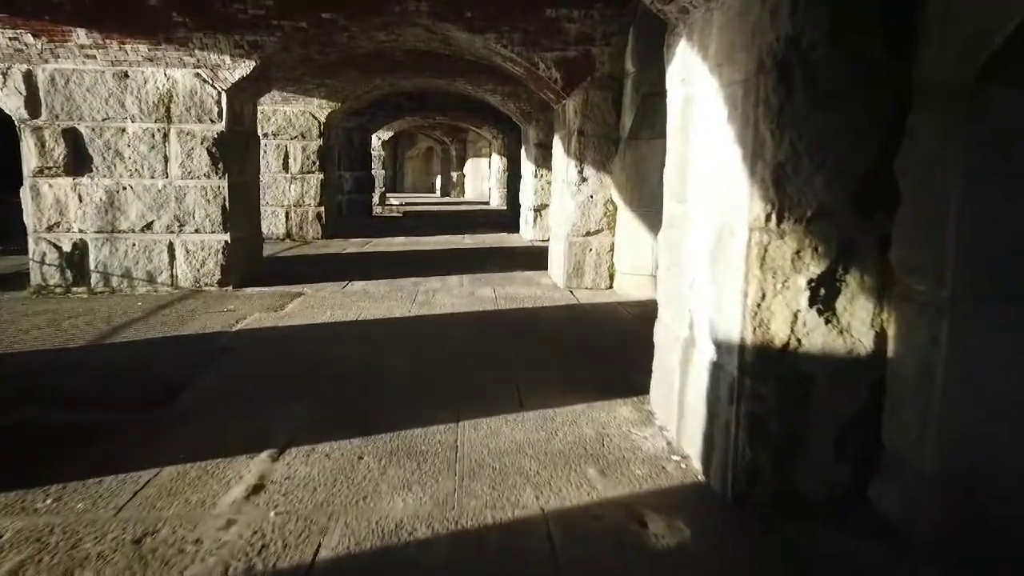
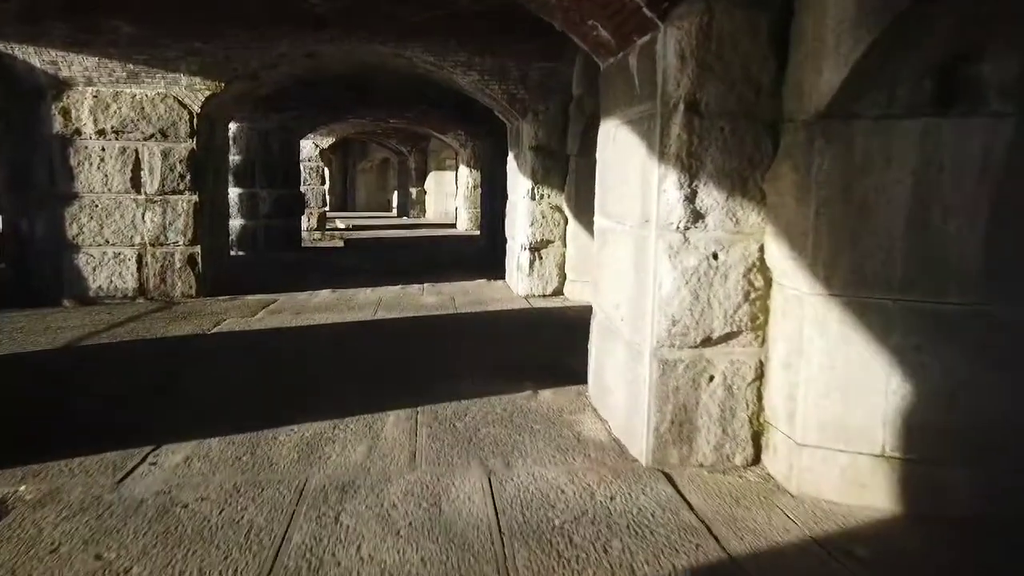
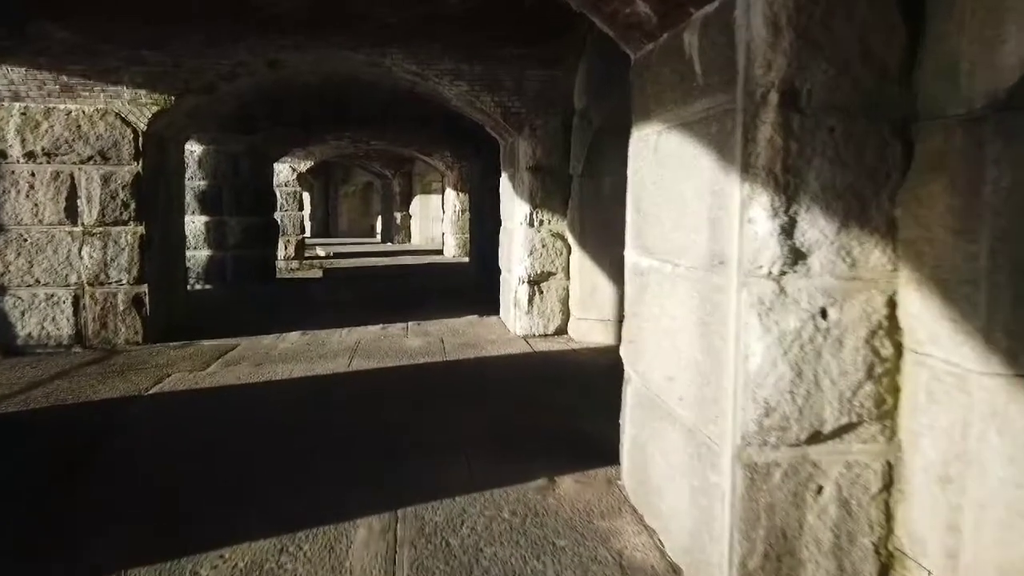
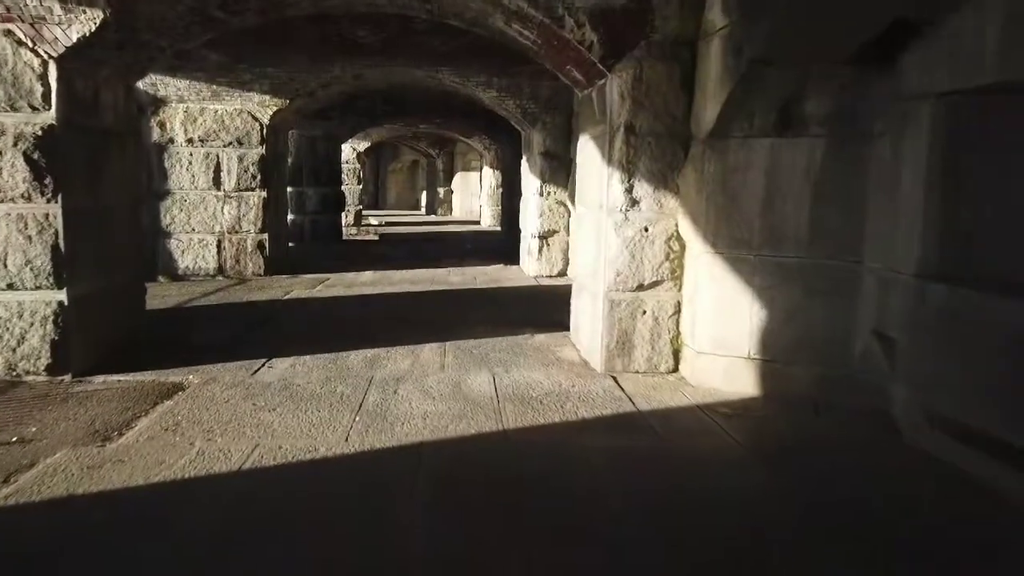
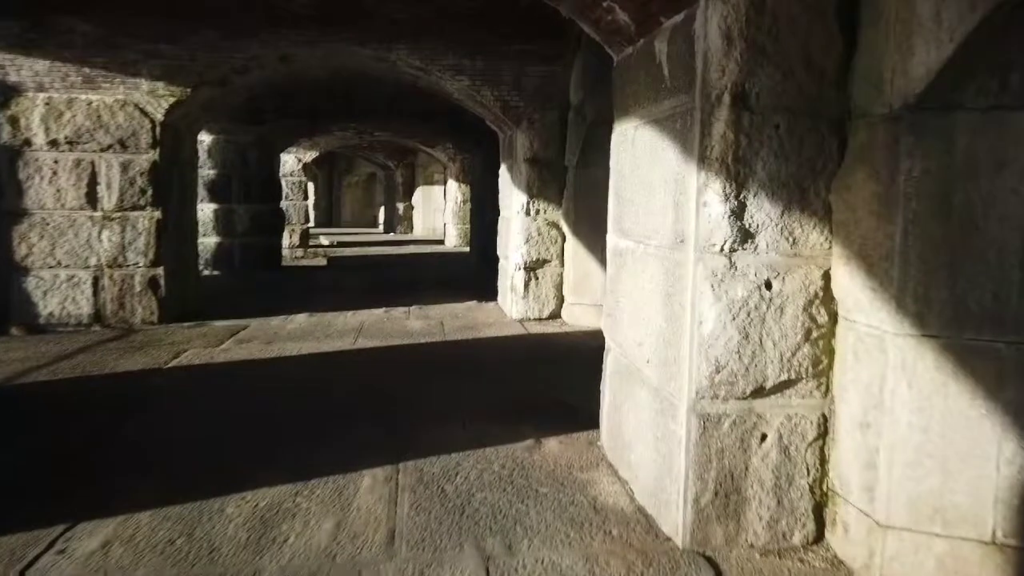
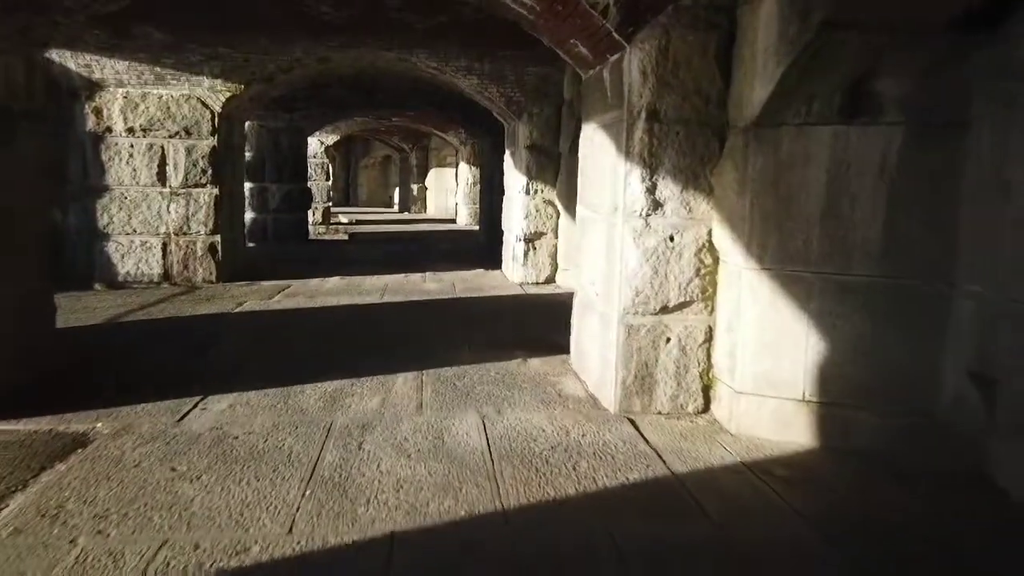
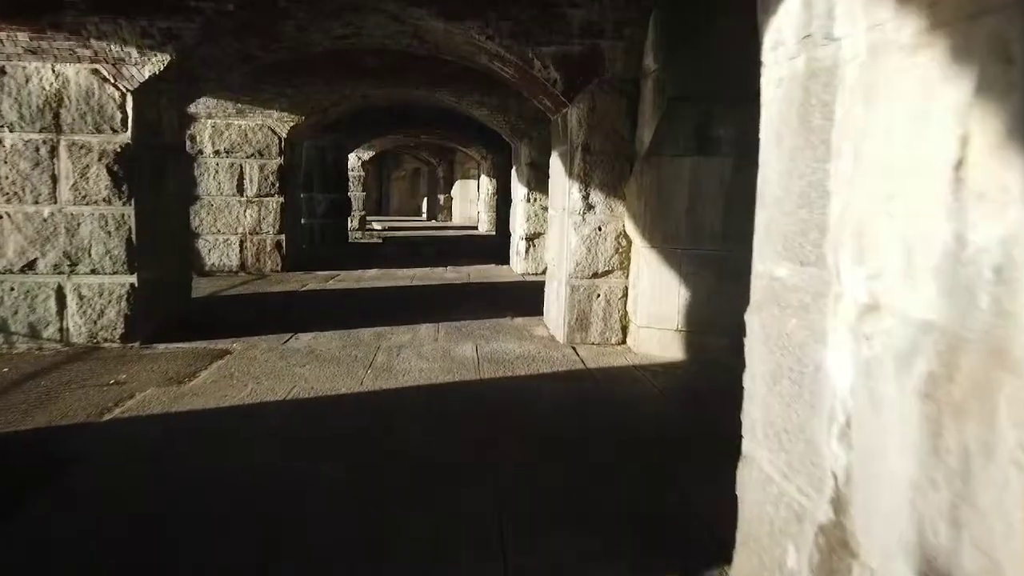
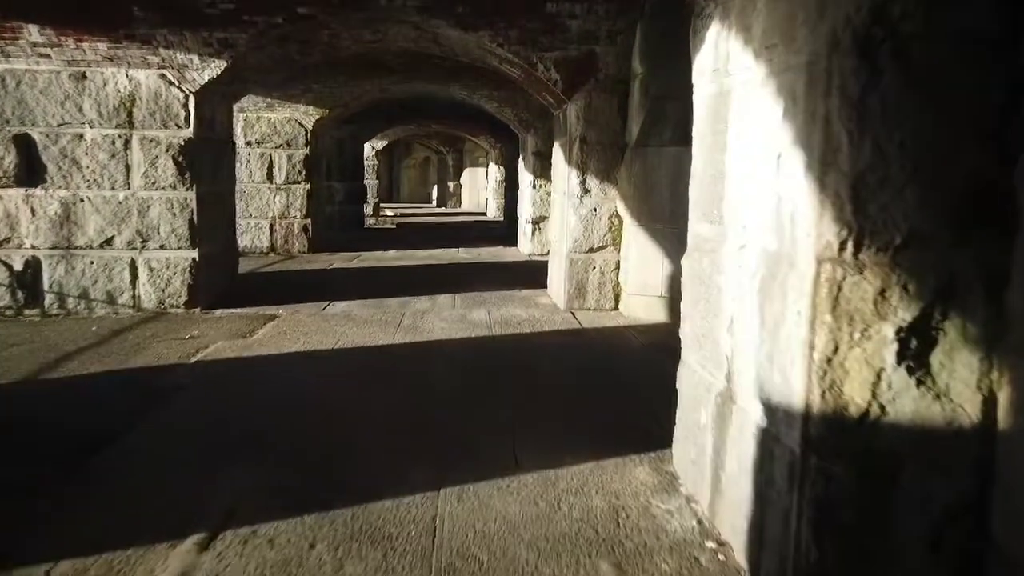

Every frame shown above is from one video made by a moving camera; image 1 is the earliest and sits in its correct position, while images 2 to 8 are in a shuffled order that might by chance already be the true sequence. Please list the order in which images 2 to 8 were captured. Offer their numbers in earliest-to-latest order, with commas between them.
8, 7, 4, 6, 2, 5, 3
